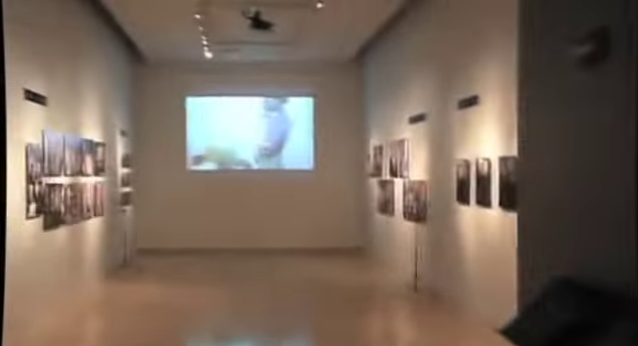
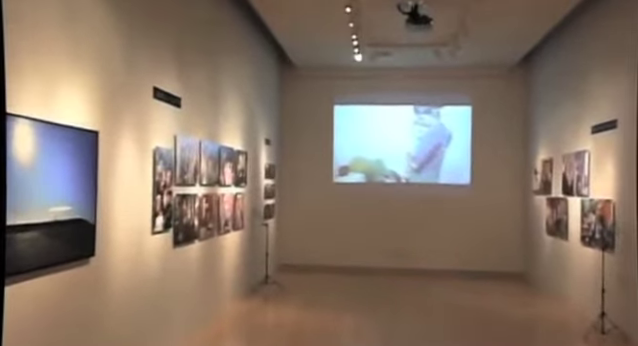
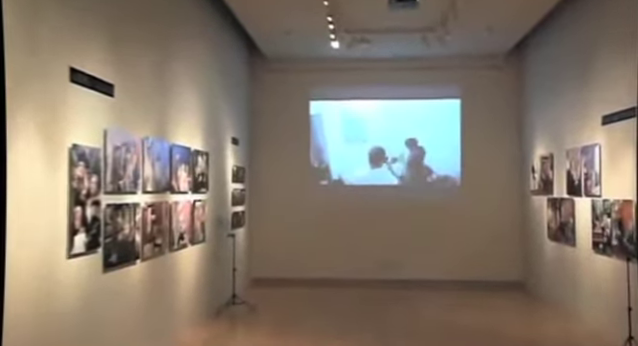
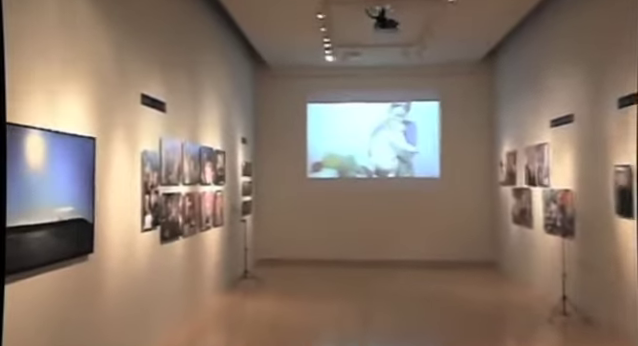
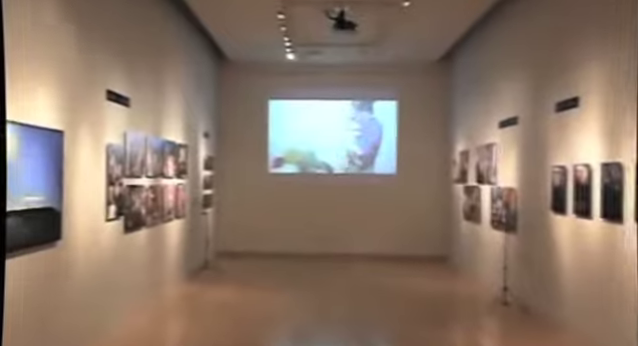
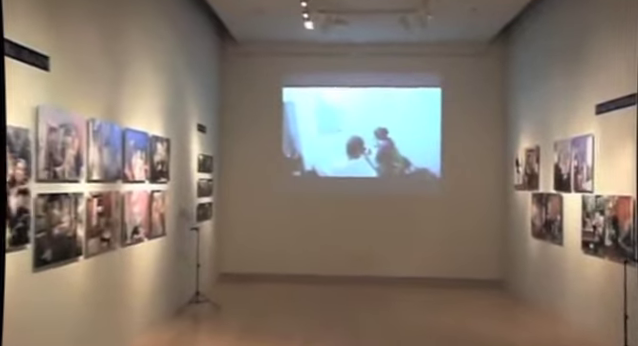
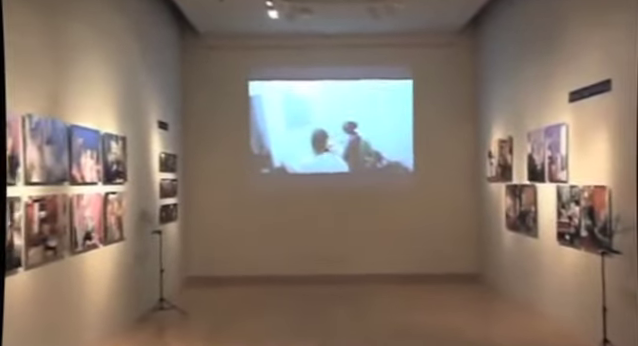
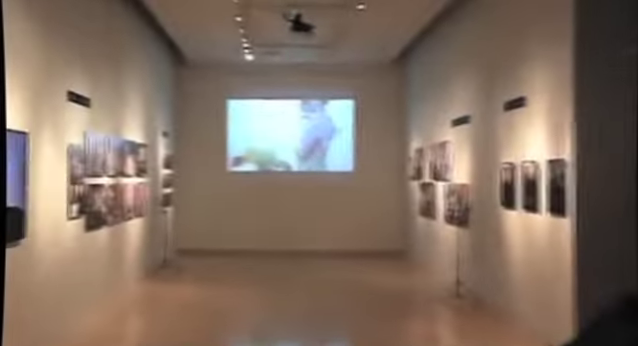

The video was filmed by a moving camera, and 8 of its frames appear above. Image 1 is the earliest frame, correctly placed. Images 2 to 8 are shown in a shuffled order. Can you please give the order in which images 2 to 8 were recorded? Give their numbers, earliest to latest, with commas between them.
8, 5, 4, 2, 3, 6, 7
